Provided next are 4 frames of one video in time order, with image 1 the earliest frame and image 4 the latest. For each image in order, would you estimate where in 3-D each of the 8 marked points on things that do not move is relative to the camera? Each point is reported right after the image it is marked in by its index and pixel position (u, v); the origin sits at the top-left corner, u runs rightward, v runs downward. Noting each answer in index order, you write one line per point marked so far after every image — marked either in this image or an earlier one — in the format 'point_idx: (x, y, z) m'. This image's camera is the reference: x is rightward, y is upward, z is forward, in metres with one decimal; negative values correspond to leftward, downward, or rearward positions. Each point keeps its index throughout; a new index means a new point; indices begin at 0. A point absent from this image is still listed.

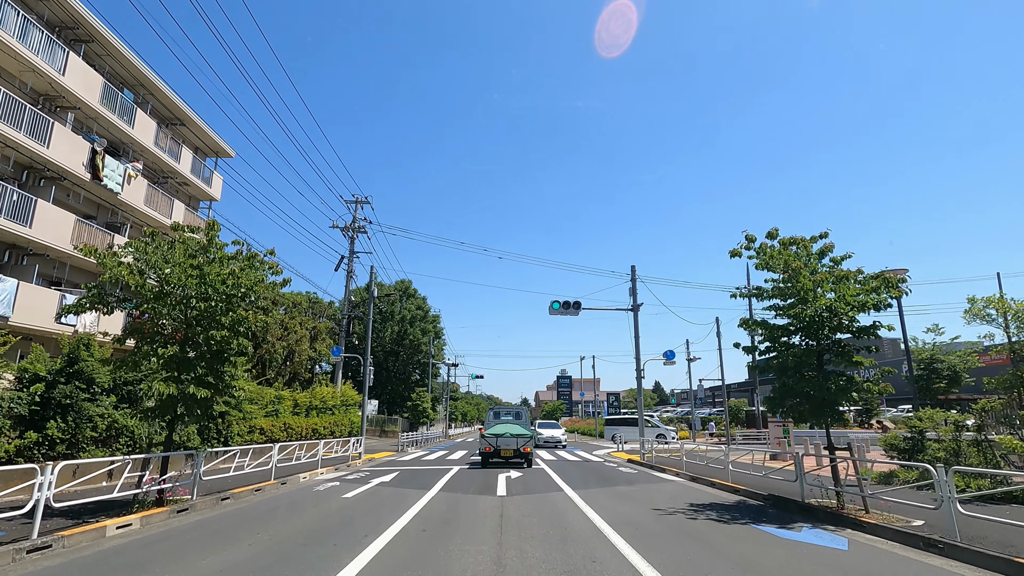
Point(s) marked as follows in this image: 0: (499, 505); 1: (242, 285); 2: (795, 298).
0: (-0.2, -3.8, +10.8) m
1: (-4.4, 0.0, +9.9) m
2: (+4.5, -0.1, +9.8) m
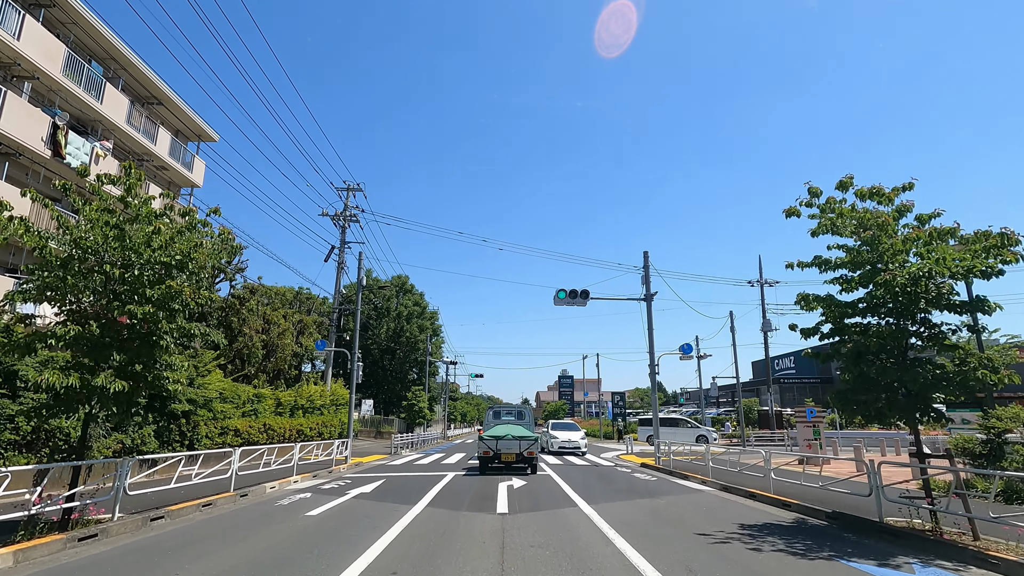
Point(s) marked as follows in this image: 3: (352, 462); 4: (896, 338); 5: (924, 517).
0: (-0.2, -3.4, +8.8) m
1: (-4.3, +0.5, +7.9) m
2: (+4.6, +0.3, +7.8) m
3: (-5.0, -5.5, +19.1) m
4: (+4.8, -0.6, +7.7) m
5: (+5.0, -2.7, +7.4) m
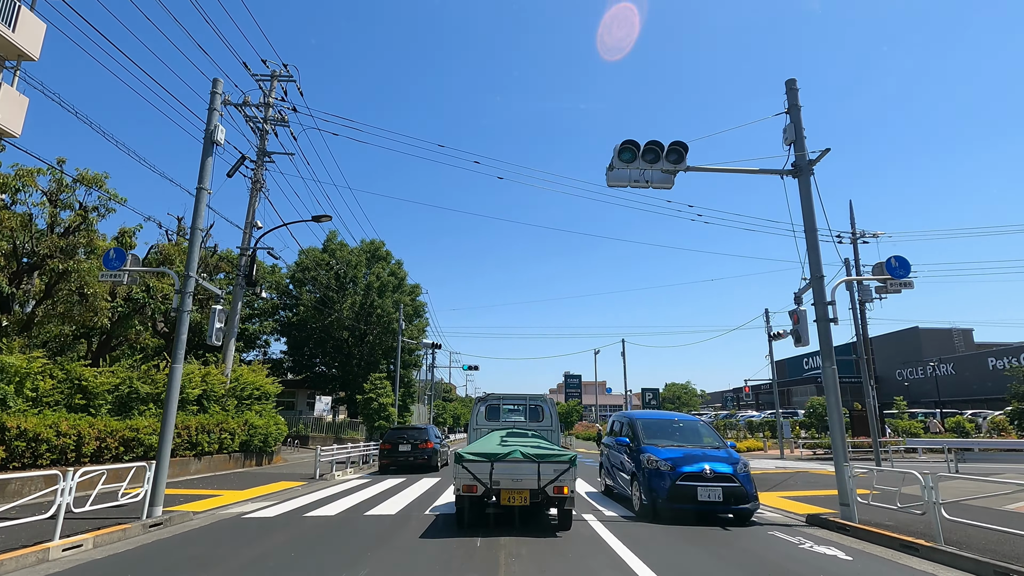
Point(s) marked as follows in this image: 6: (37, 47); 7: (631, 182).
0: (0.0, -0.9, -2.2) m
1: (-4.2, +2.9, -3.0) m
2: (+4.7, +2.8, -3.2) m
3: (-4.8, -3.1, +8.1) m
4: (+4.9, +1.9, -3.3) m
5: (+5.1, -0.3, -3.6) m
6: (-15.3, +7.8, +19.8) m
7: (+2.0, +1.7, +10.0) m
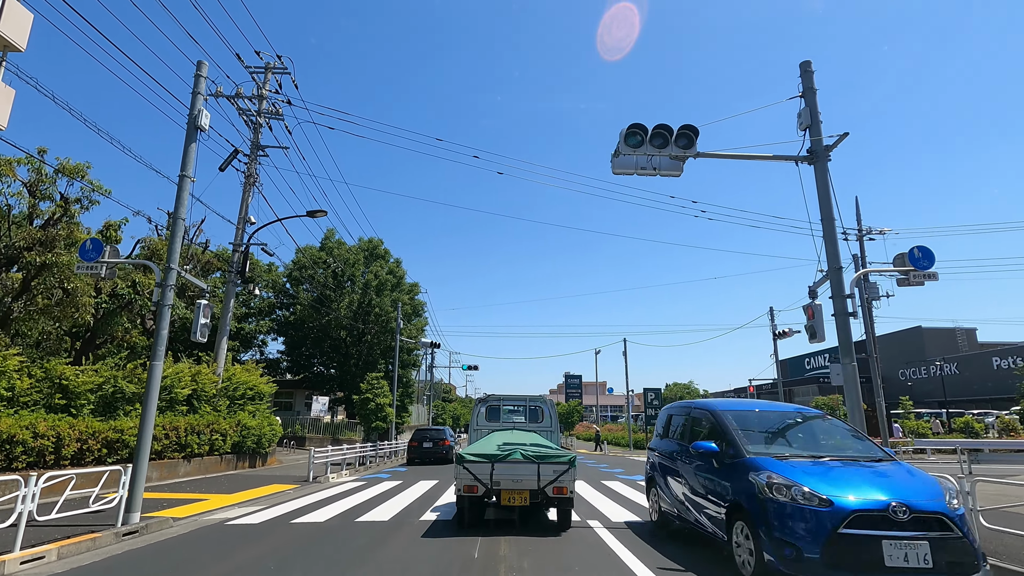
0: (0.0, -0.8, -2.7) m
1: (-4.2, +3.0, -3.6) m
2: (+4.7, +2.9, -3.7) m
3: (-4.8, -3.0, +7.6) m
4: (+4.9, +2.0, -3.9) m
5: (+5.1, -0.1, -4.1) m
6: (-15.3, +7.9, +19.3) m
7: (+2.0, +1.9, +9.4) m
